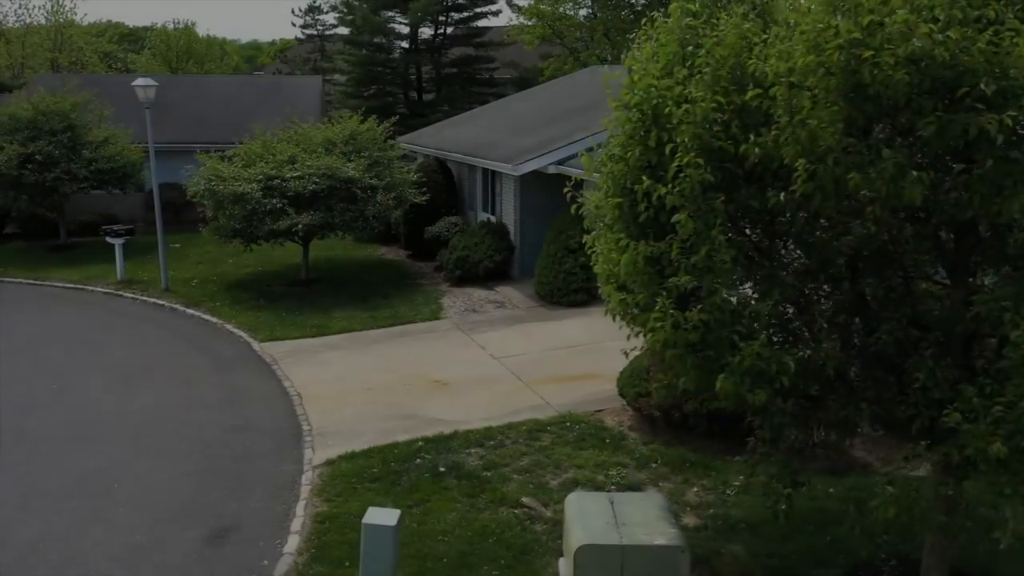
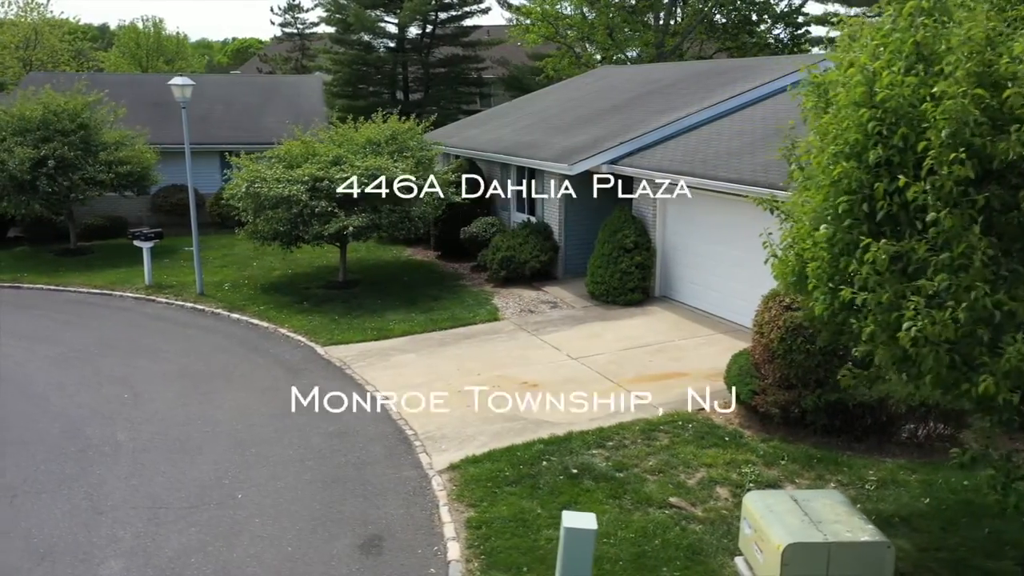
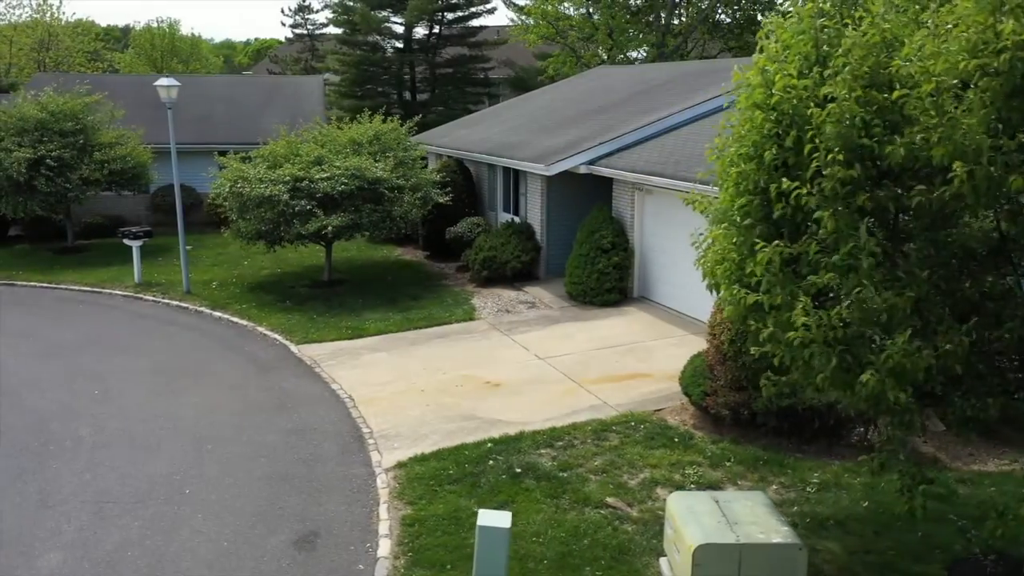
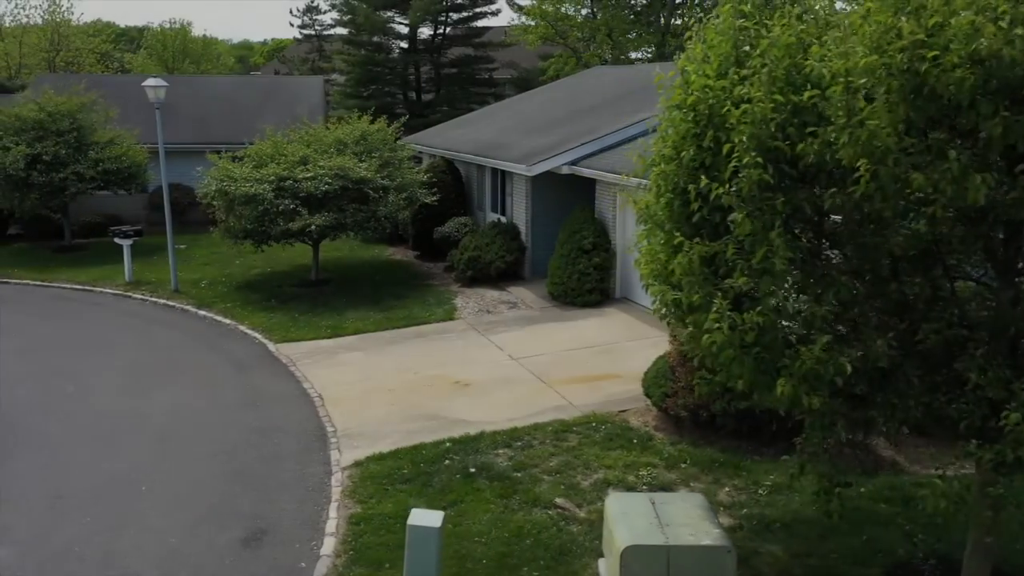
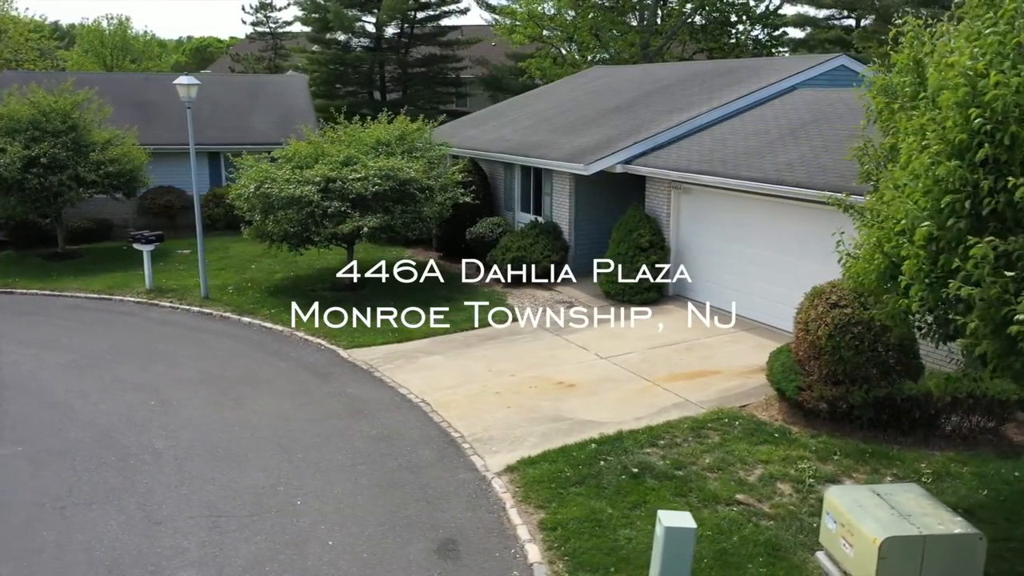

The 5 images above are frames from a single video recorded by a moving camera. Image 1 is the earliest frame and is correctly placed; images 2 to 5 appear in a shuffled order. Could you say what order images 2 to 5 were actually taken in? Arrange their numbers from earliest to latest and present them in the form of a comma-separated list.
4, 3, 2, 5
